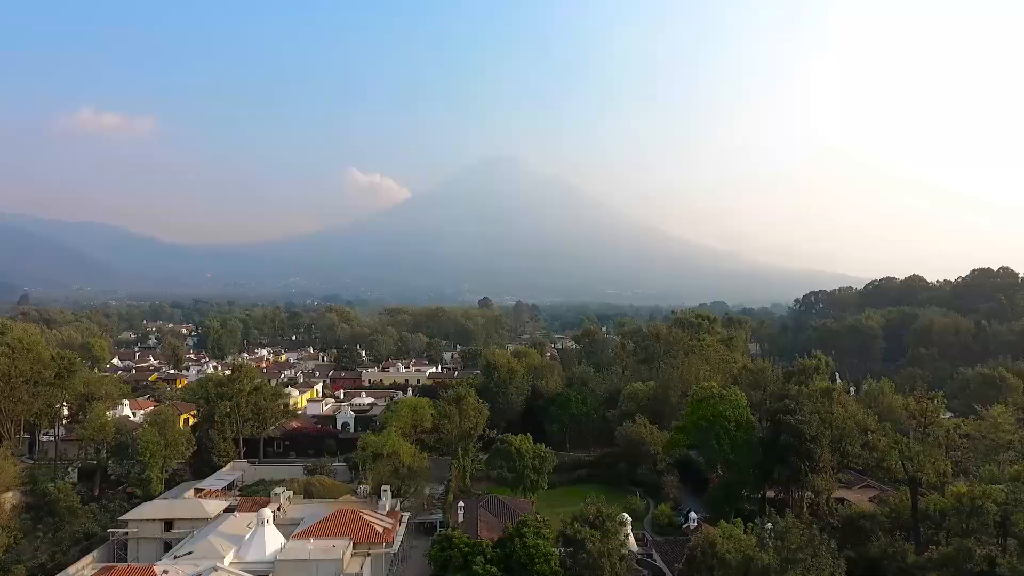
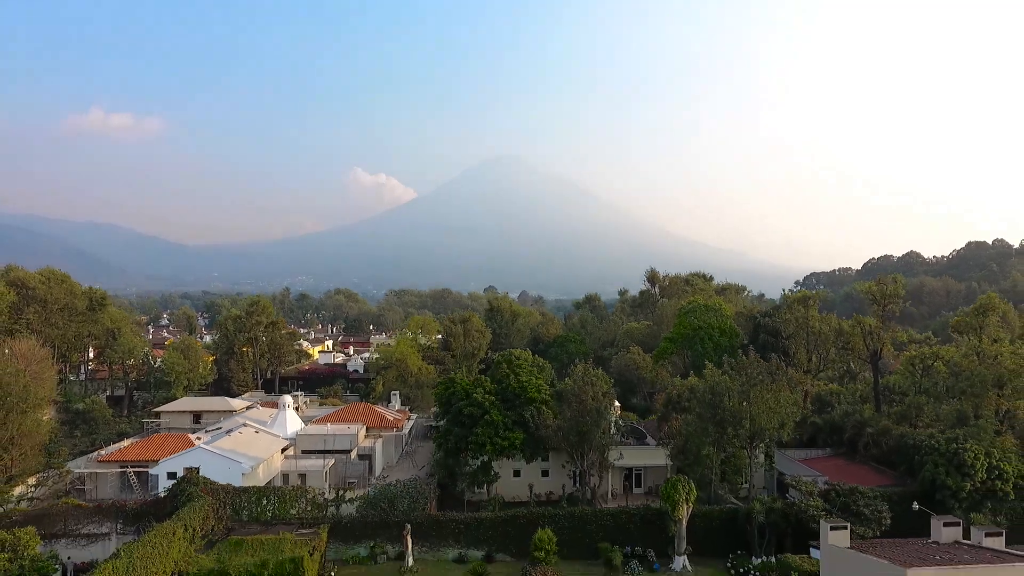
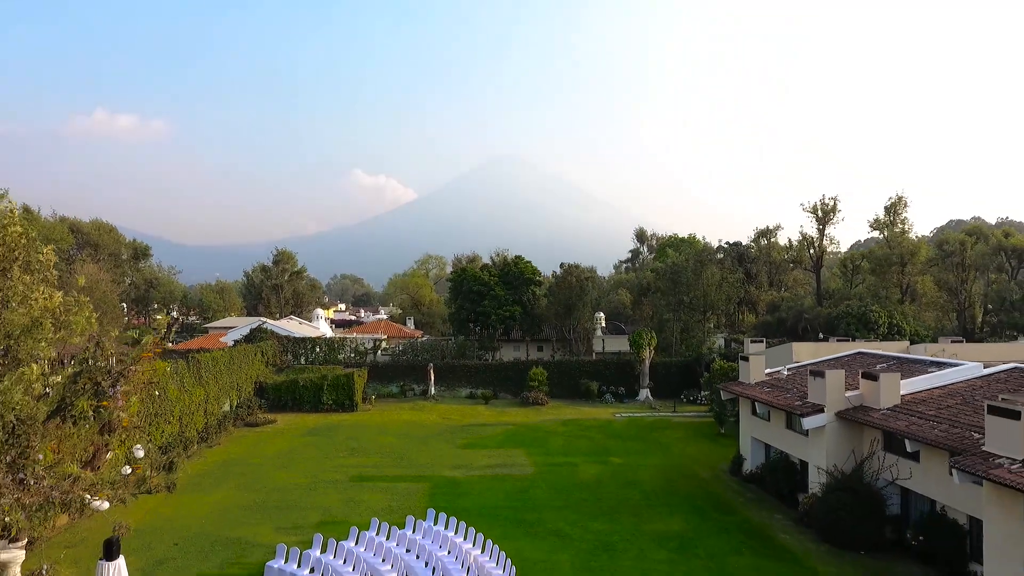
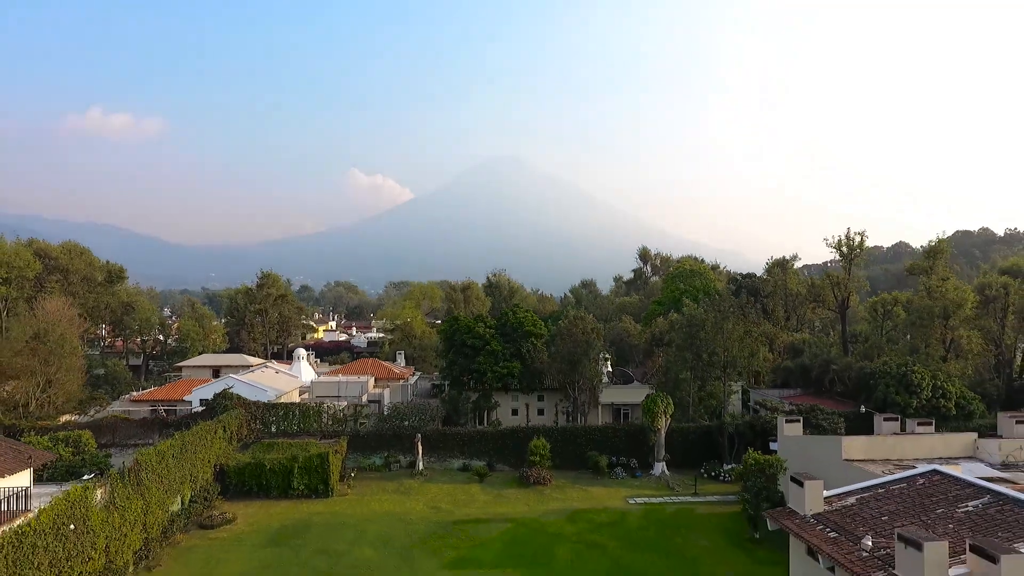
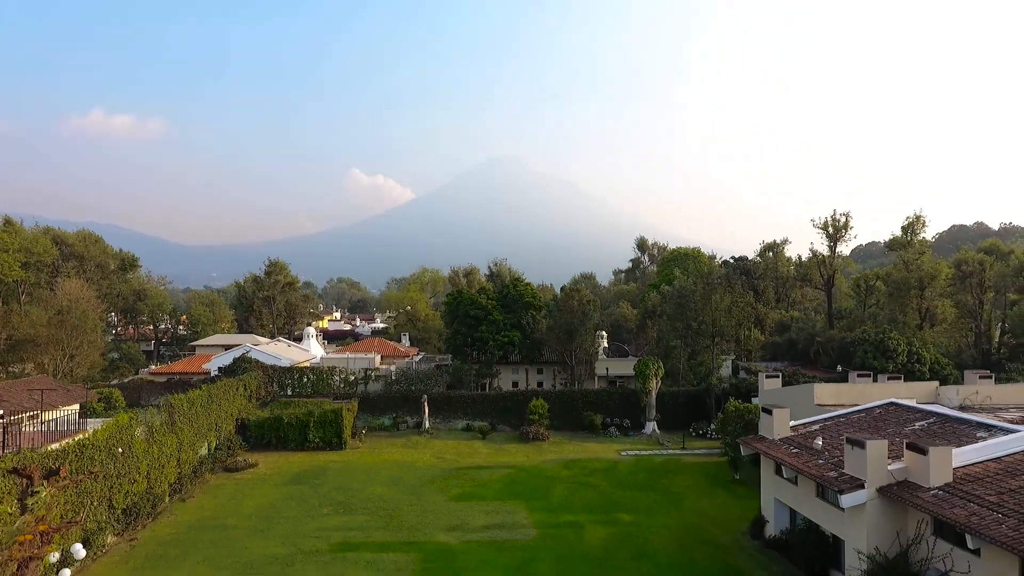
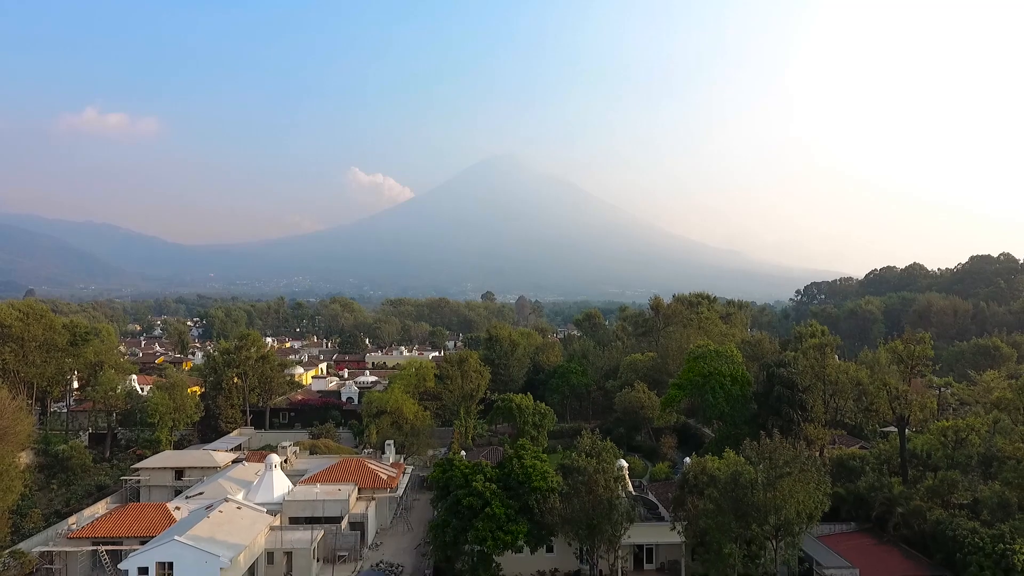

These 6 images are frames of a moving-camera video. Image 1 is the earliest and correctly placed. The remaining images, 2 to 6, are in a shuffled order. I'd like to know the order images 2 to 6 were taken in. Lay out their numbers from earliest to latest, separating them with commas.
6, 2, 4, 5, 3
